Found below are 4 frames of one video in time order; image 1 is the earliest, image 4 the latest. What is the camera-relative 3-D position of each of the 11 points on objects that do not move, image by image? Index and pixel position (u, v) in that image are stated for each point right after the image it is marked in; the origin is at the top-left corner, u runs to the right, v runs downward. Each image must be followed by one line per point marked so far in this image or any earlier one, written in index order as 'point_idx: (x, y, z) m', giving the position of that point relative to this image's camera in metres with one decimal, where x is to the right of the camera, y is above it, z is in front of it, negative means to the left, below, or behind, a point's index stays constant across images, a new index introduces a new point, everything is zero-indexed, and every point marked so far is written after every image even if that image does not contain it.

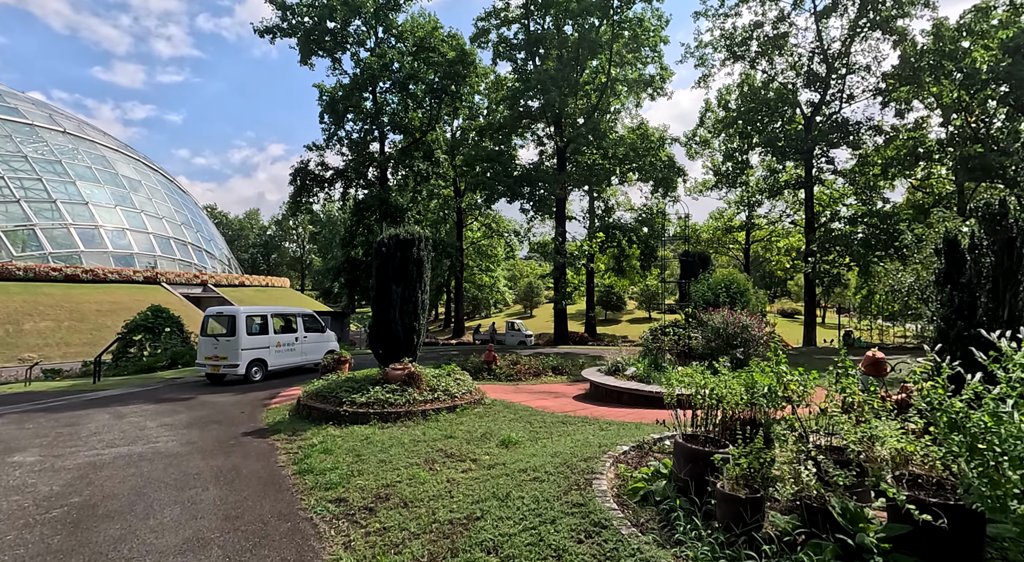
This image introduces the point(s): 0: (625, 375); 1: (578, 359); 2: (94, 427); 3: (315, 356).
0: (+1.8, -1.5, +8.8) m
1: (+1.7, -2.1, +14.4) m
2: (-5.6, -2.0, +7.4) m
3: (-5.0, -1.9, +14.0) m
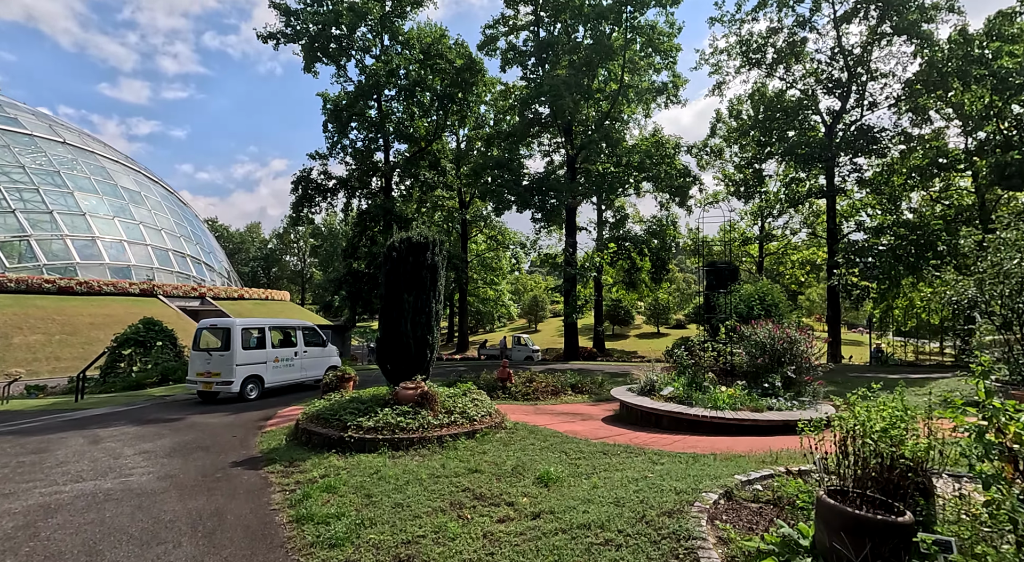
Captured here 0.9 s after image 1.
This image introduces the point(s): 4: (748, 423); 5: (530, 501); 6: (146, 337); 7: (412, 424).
0: (+2.1, -1.6, +7.9) m
1: (+2.1, -2.3, +13.5) m
2: (-5.2, -2.0, +6.5) m
3: (-4.6, -2.2, +13.1) m
4: (+2.8, -1.7, +6.6) m
5: (+0.1, -1.6, +4.0) m
6: (-10.1, -1.6, +15.4) m
7: (-1.2, -1.7, +6.5) m
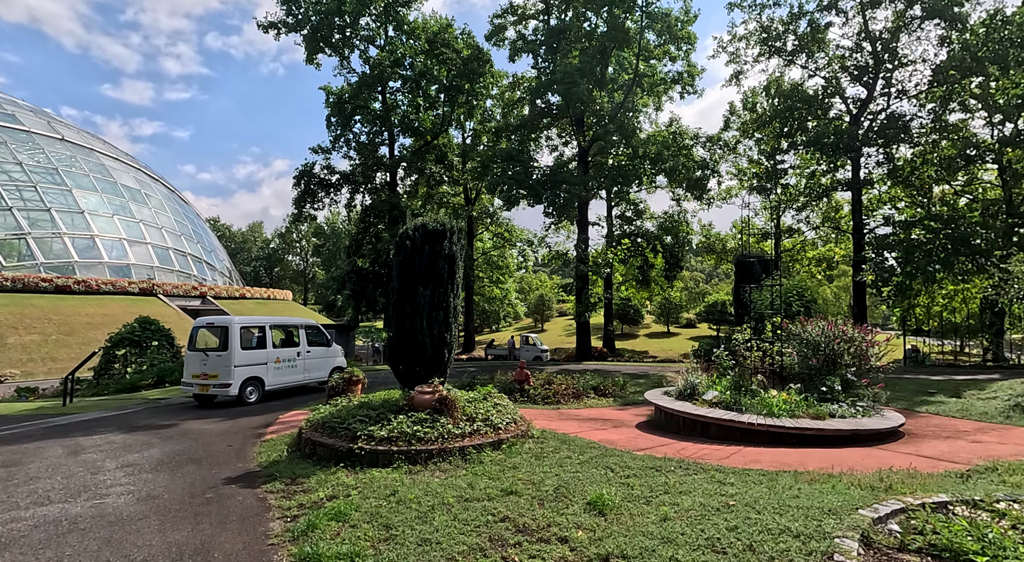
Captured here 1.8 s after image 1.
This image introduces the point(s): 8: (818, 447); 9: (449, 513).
0: (+2.5, -1.5, +7.1) m
1: (+2.4, -2.2, +12.7) m
2: (-4.9, -2.0, +5.7) m
3: (-4.3, -2.1, +12.3) m
4: (+3.1, -1.6, +5.8) m
5: (+0.5, -1.5, +3.3) m
6: (-9.8, -1.5, +14.6) m
7: (-0.8, -1.6, +5.7) m
8: (+3.2, -1.7, +5.7) m
9: (-0.4, -1.6, +3.8) m
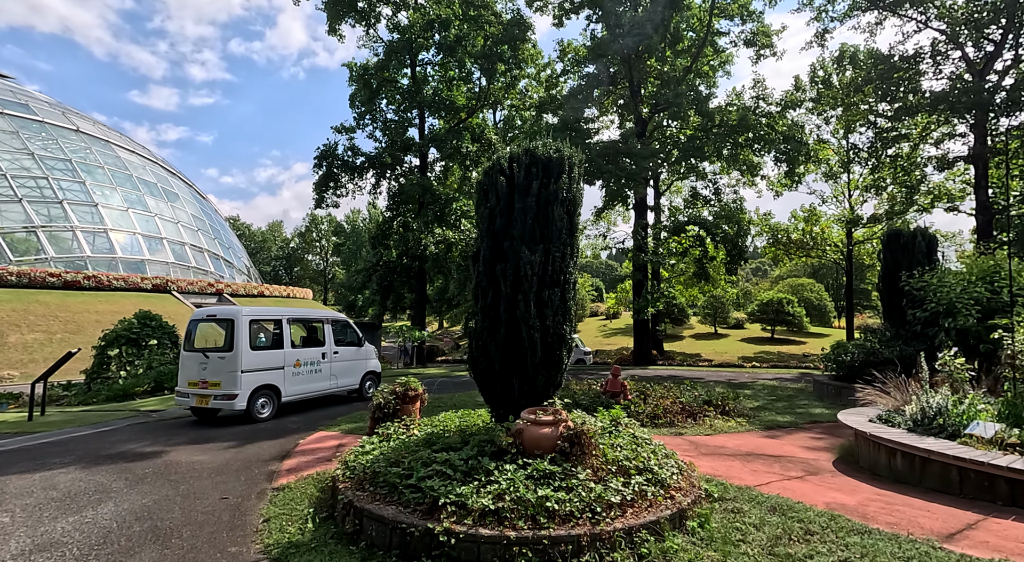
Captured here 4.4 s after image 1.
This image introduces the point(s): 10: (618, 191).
0: (+3.7, -1.2, +4.4) m
1: (+3.8, -2.0, +10.0) m
2: (-3.7, -1.7, +3.3) m
3: (-2.9, -1.8, +9.9) m
4: (+4.3, -1.3, +3.1) m
5: (+1.6, -1.2, +0.7) m
6: (-8.3, -1.2, +12.3) m
7: (+0.3, -1.3, +3.2) m
8: (+4.3, -1.4, +3.0) m
9: (+0.7, -1.3, +1.3) m
10: (+3.4, +2.9, +18.0) m
